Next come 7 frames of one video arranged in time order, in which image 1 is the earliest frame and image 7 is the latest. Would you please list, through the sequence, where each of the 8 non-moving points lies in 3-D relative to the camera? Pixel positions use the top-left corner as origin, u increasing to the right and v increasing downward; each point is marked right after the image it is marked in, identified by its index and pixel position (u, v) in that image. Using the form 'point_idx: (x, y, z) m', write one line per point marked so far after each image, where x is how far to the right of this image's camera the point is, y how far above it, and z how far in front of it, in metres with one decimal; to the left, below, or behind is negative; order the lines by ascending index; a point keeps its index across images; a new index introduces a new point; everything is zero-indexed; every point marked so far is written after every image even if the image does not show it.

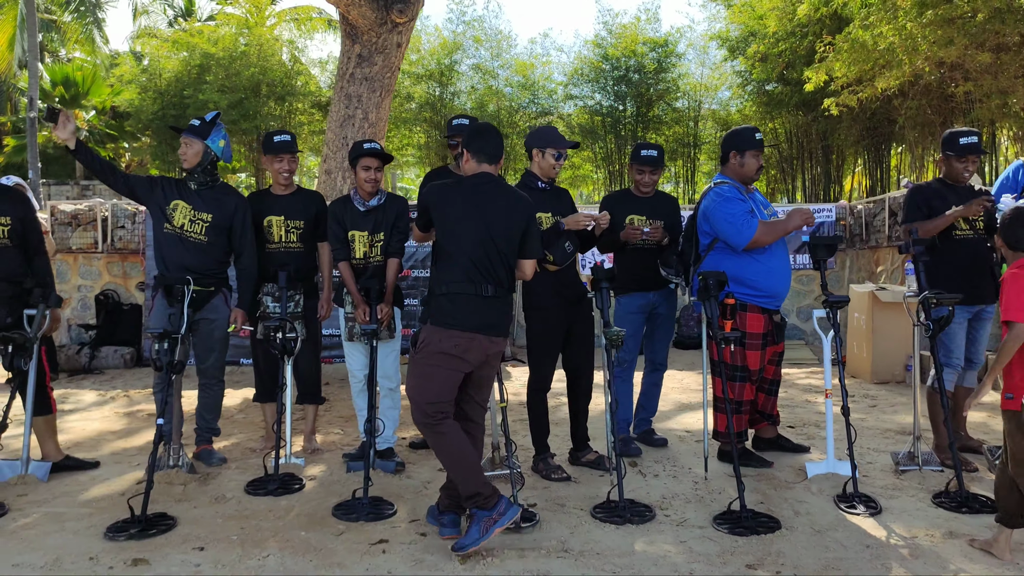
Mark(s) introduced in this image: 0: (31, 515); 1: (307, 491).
0: (-2.0, -0.9, +3.8) m
1: (-0.9, -0.9, +4.0) m
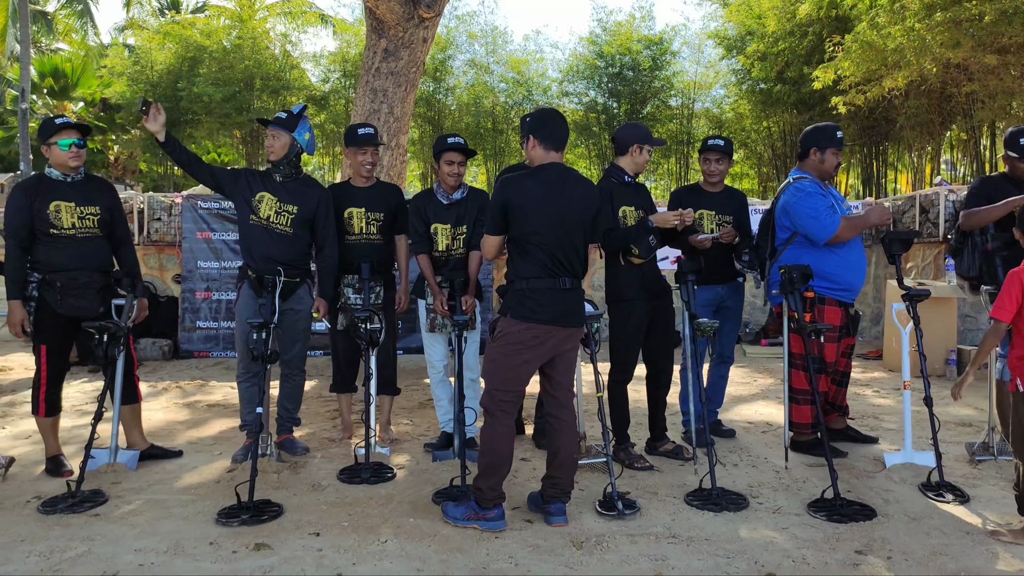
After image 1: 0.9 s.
0: (-1.6, -0.9, +3.8) m
1: (-0.5, -0.8, +4.0) m
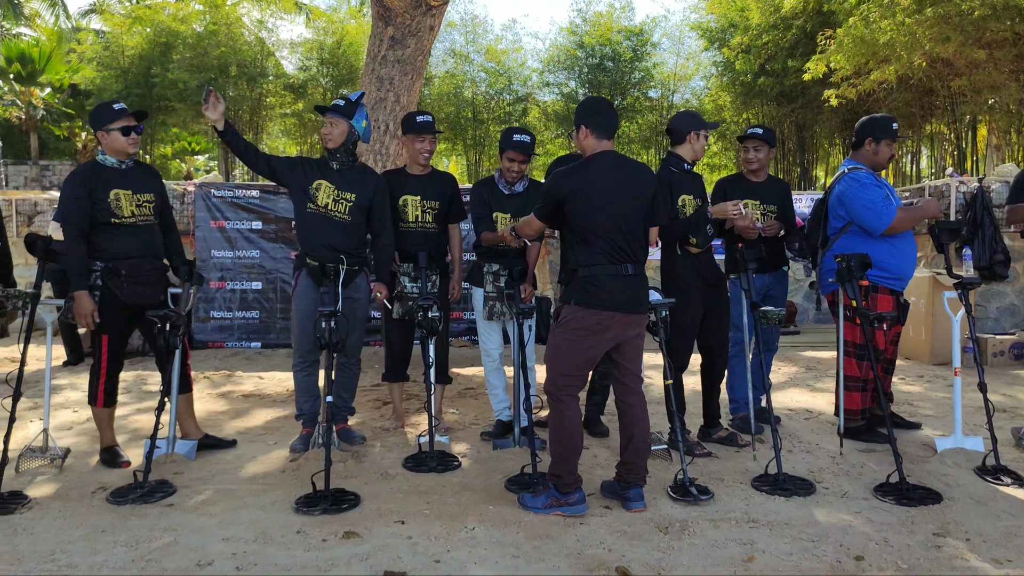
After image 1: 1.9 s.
0: (-1.3, -0.8, +3.8) m
1: (-0.2, -0.8, +4.1) m
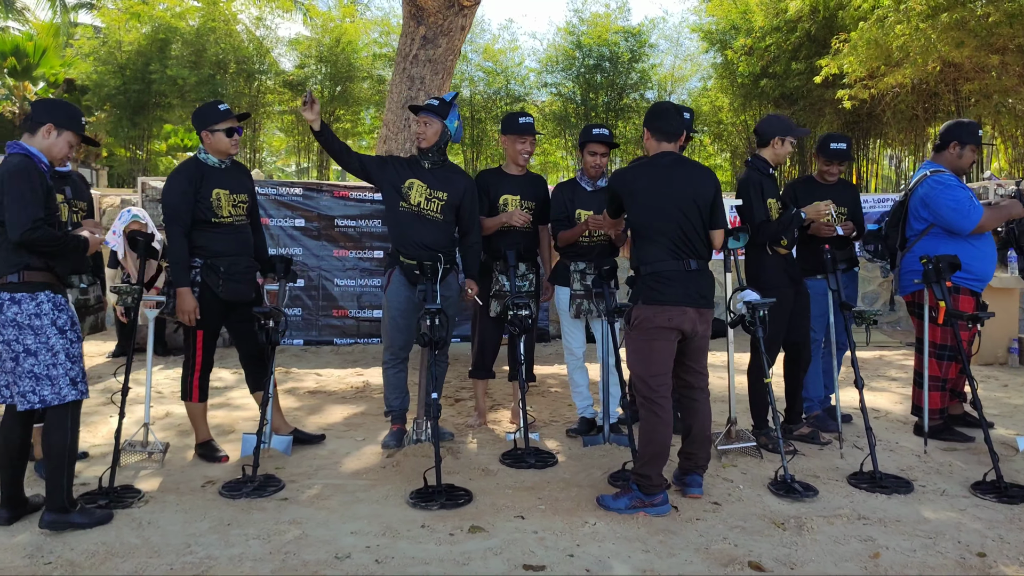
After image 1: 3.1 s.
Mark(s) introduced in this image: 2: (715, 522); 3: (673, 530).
0: (-0.8, -0.8, +3.8) m
1: (+0.2, -0.8, +4.1) m
2: (+0.8, -0.9, +3.5) m
3: (+0.6, -0.9, +3.4) m
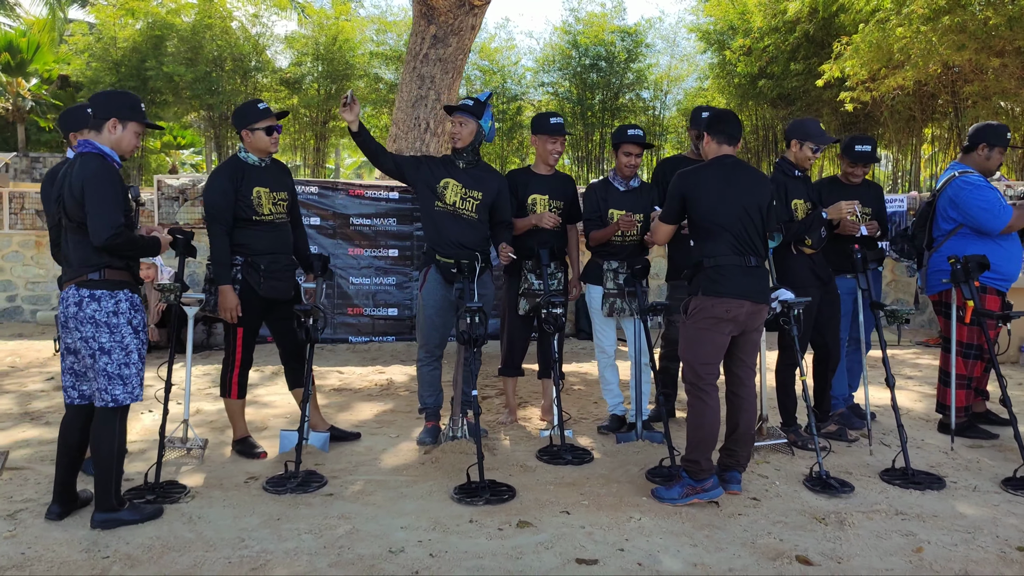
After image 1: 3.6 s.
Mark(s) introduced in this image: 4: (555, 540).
0: (-0.7, -0.8, +3.9) m
1: (+0.4, -0.8, +4.2) m
2: (+0.9, -0.9, +3.5) m
3: (+0.8, -0.9, +3.4) m
4: (+0.2, -0.9, +3.2) m
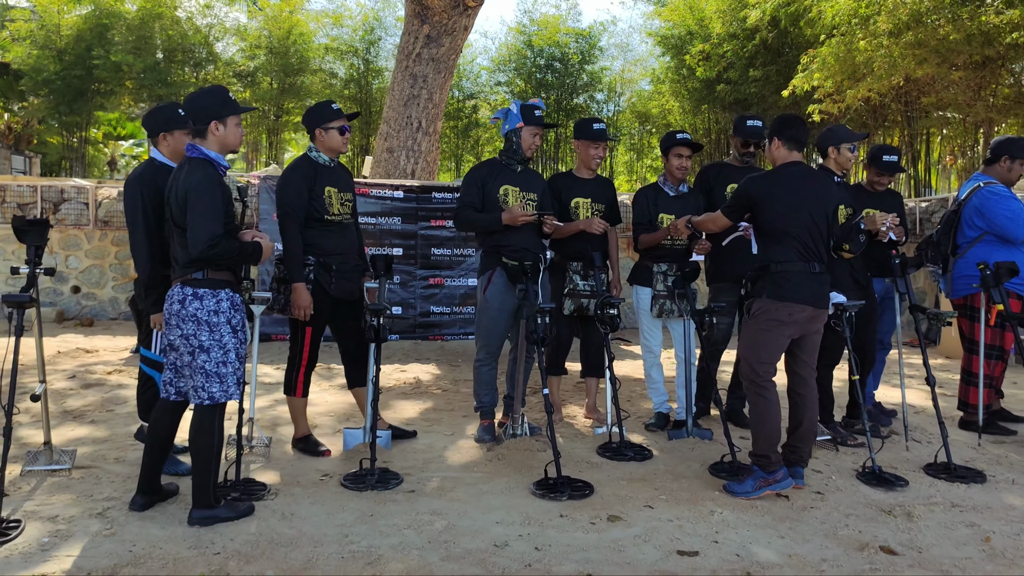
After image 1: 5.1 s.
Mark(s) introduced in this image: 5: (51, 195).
0: (-0.3, -0.8, +3.9) m
1: (+0.7, -0.8, +4.3) m
2: (+1.3, -0.9, +3.7) m
3: (+1.1, -0.9, +3.6) m
4: (+0.5, -0.9, +3.4) m
5: (-4.5, +0.9, +9.0) m
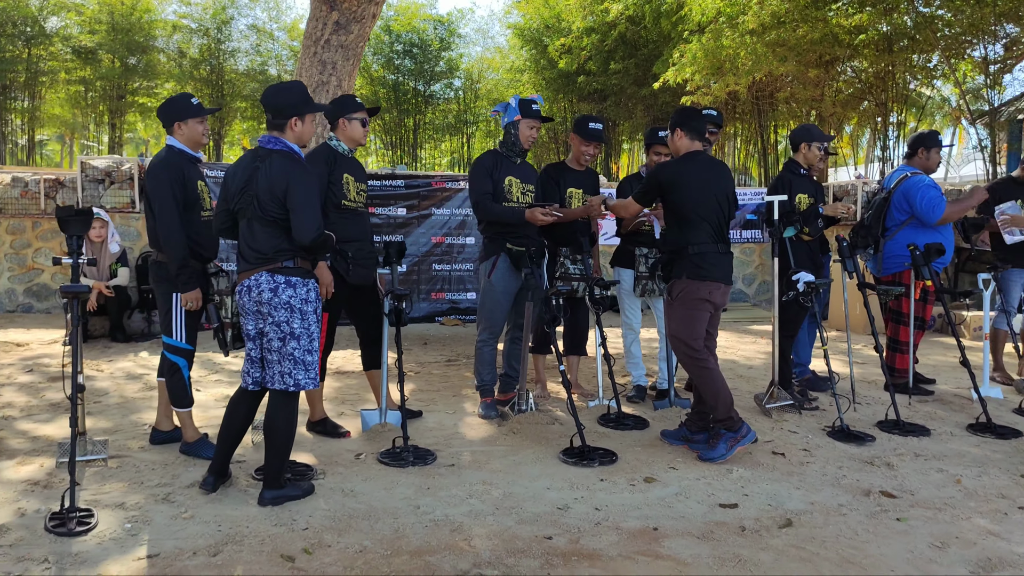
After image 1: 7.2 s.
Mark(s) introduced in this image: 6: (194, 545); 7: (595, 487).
0: (-0.2, -0.7, +4.1) m
1: (+0.7, -0.7, +4.7) m
2: (+1.4, -0.8, +4.2) m
3: (+1.3, -0.8, +4.0) m
4: (+0.7, -0.8, +3.7) m
5: (-5.2, +1.0, +8.4) m
6: (-1.1, -0.9, +3.0) m
7: (+0.3, -0.8, +3.7) m
